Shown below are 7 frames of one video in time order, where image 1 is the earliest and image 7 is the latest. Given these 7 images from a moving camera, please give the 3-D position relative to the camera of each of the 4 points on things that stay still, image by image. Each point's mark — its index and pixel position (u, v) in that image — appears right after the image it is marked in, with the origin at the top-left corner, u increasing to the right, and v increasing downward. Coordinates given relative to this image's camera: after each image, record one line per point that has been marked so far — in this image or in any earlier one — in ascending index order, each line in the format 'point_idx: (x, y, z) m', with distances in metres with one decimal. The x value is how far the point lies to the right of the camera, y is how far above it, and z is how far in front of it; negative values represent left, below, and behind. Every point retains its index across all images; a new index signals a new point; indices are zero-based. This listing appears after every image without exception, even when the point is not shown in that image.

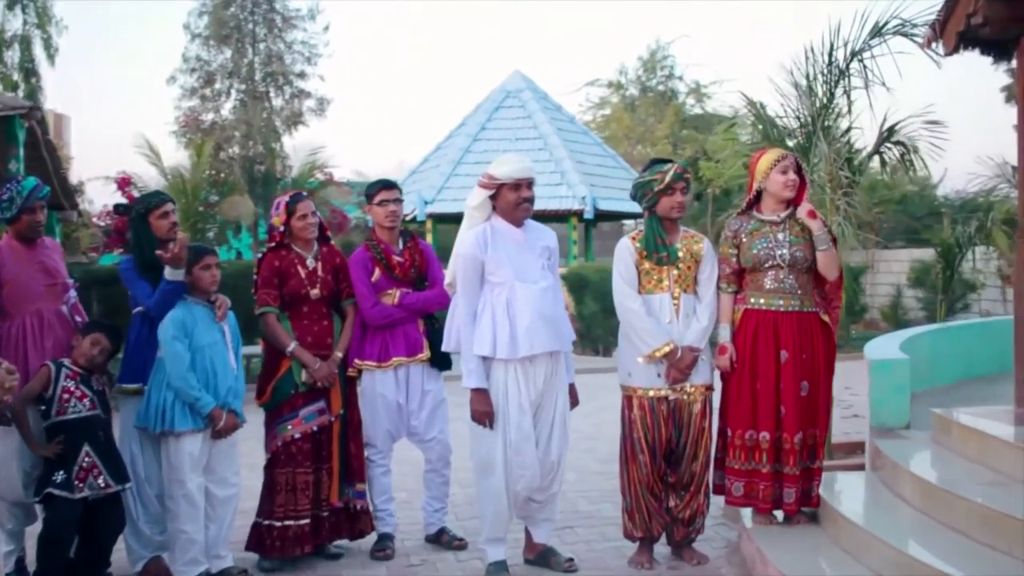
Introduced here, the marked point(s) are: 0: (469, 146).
0: (-0.6, +1.8, +16.0) m
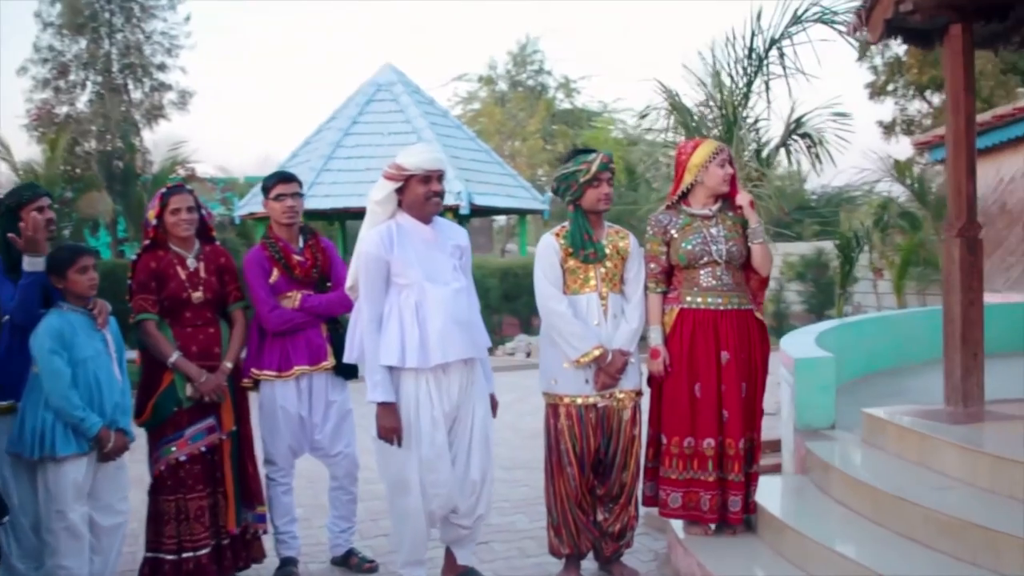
0: (-2.1, +1.8, +15.5) m
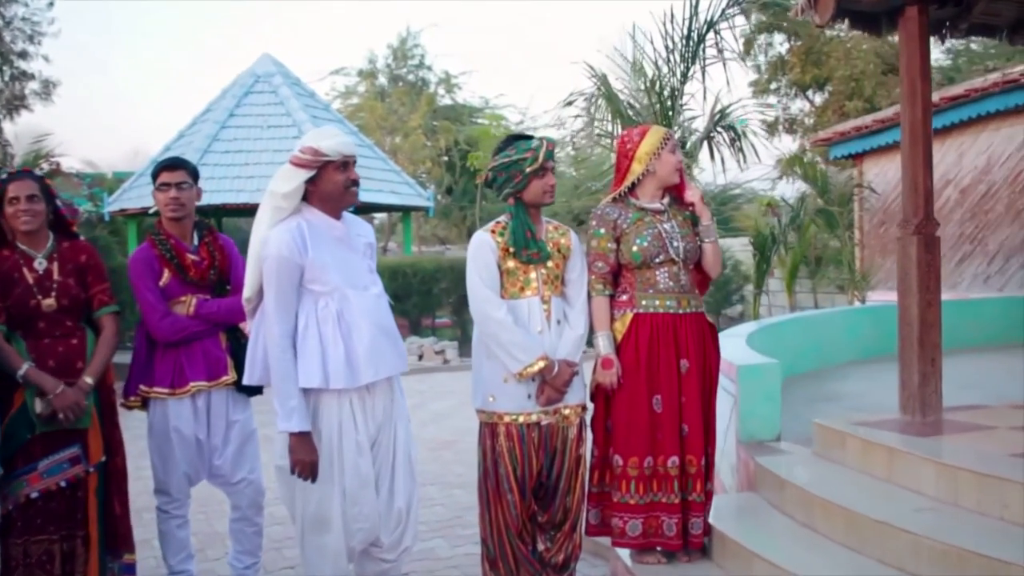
0: (-3.4, +1.8, +14.7) m
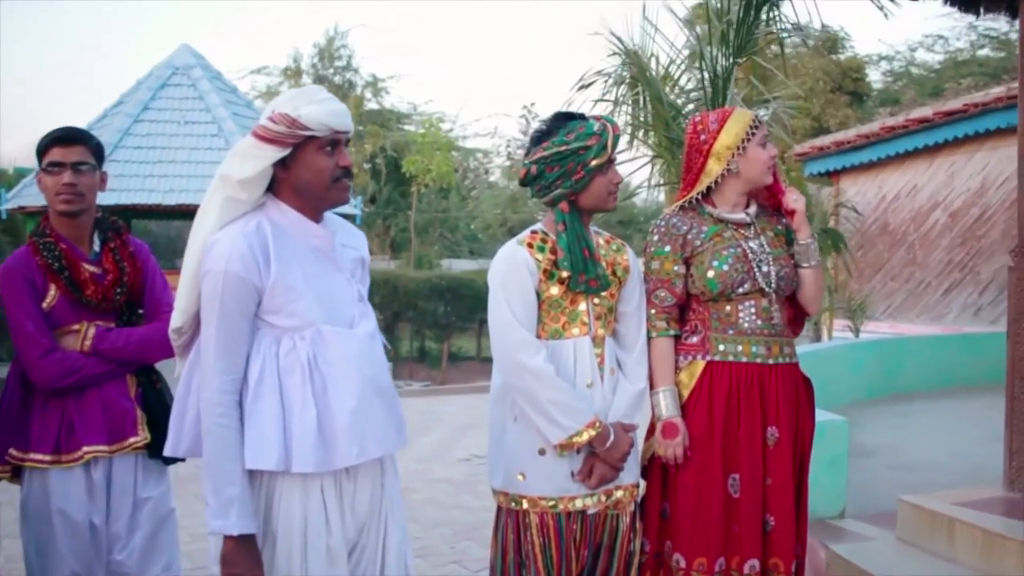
0: (-4.0, +1.7, +13.3) m
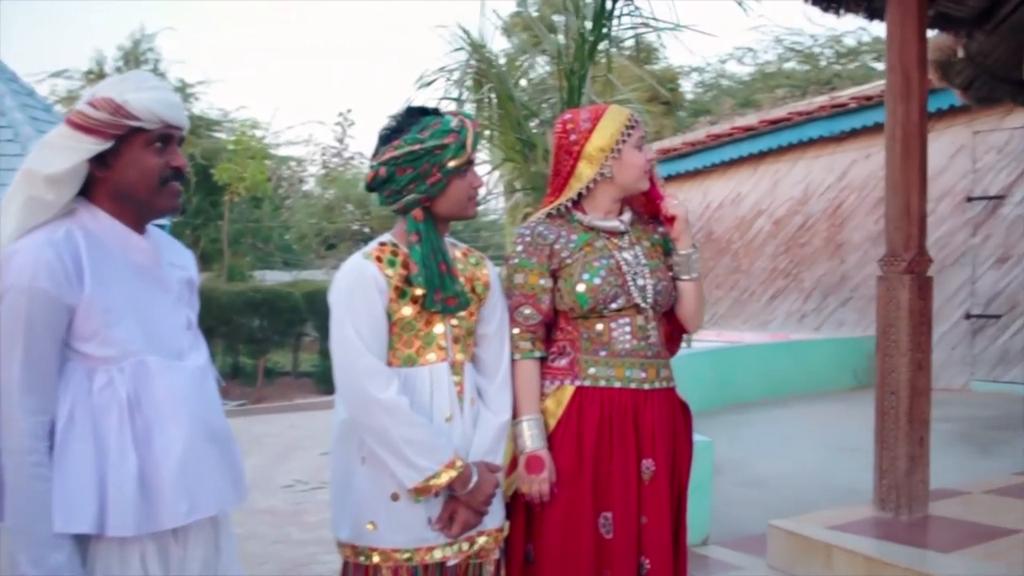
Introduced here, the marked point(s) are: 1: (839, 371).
0: (-5.8, +1.5, +12.2) m
1: (+2.5, -0.6, +9.6) m
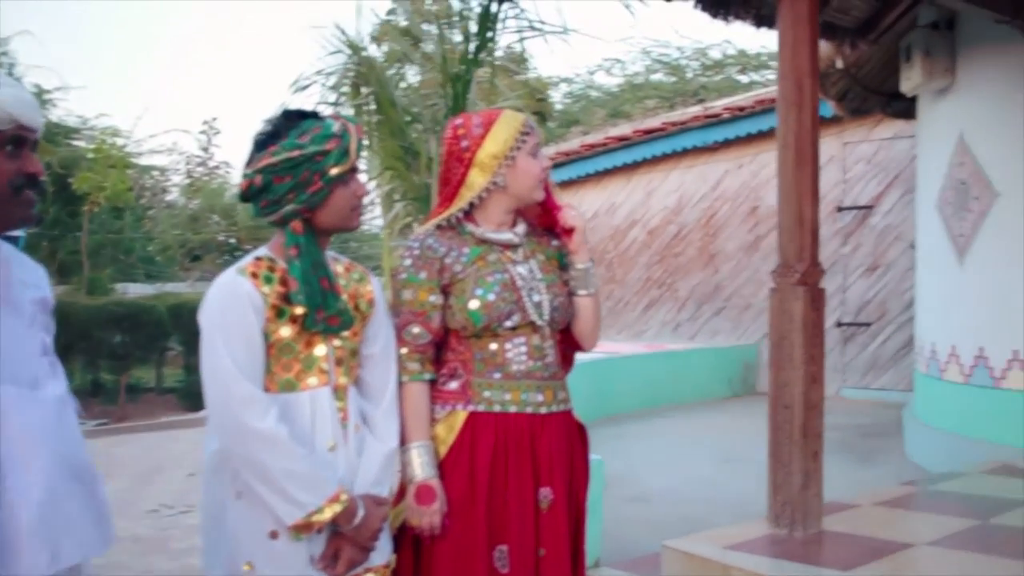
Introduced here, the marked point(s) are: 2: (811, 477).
0: (-6.9, +1.4, +11.4) m
1: (+1.5, -0.7, +9.7) m
2: (+0.8, -0.5, +3.6) m
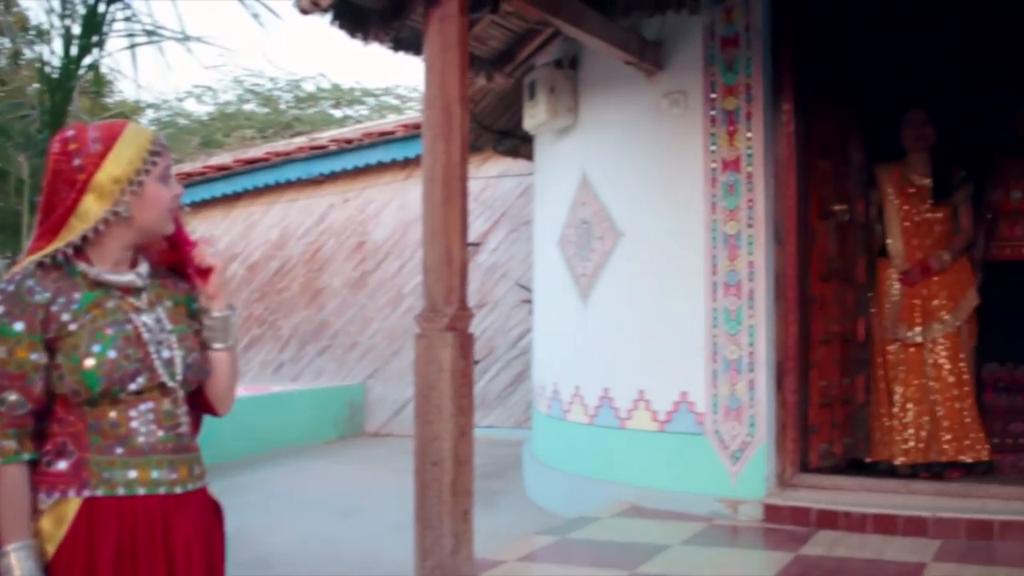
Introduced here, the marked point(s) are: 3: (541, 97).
0: (-10.0, +1.1, +8.3) m
1: (-1.4, -1.0, +9.3) m
2: (-0.1, -0.7, +3.3) m
3: (+0.1, +0.8, +5.3) m
